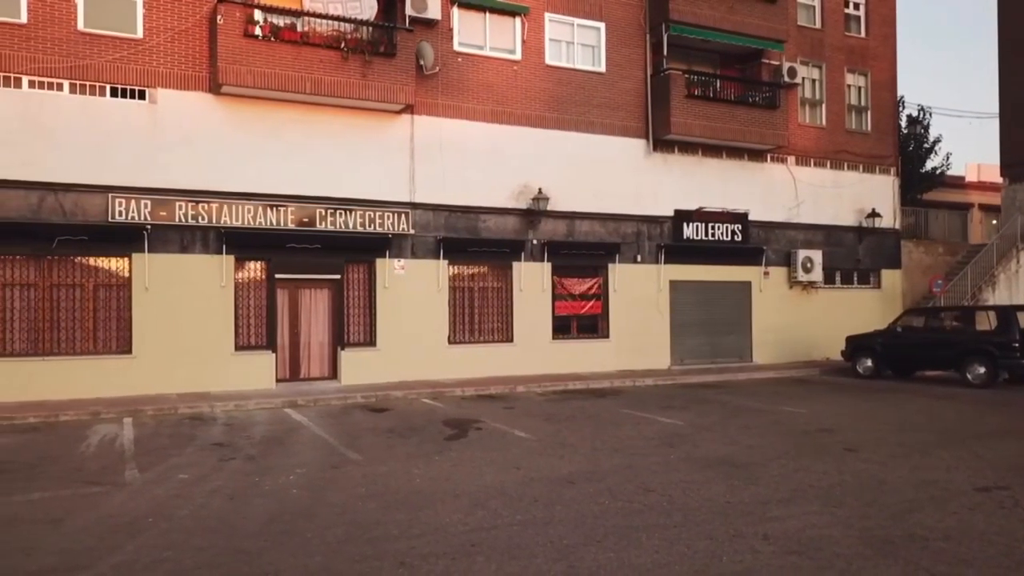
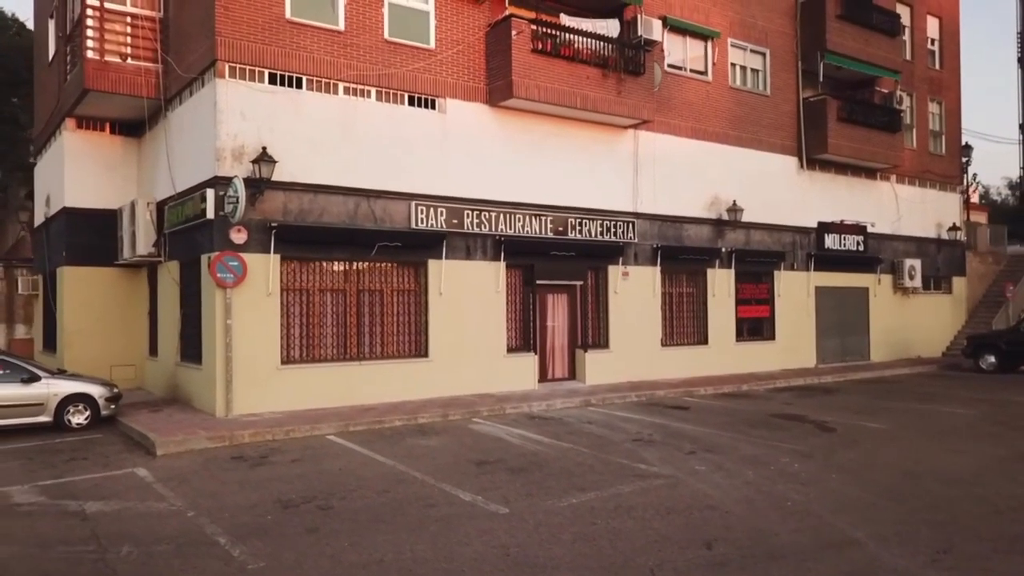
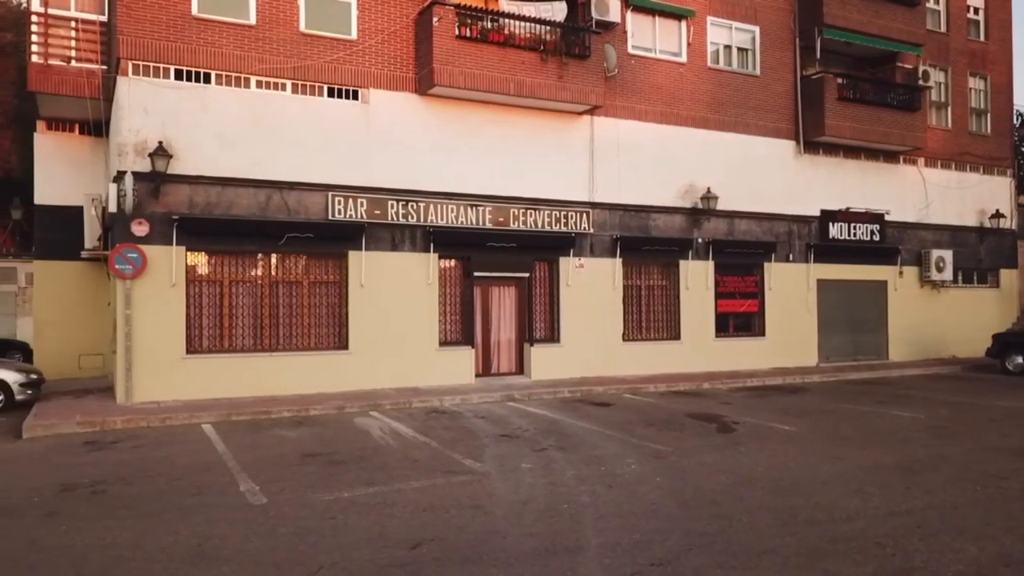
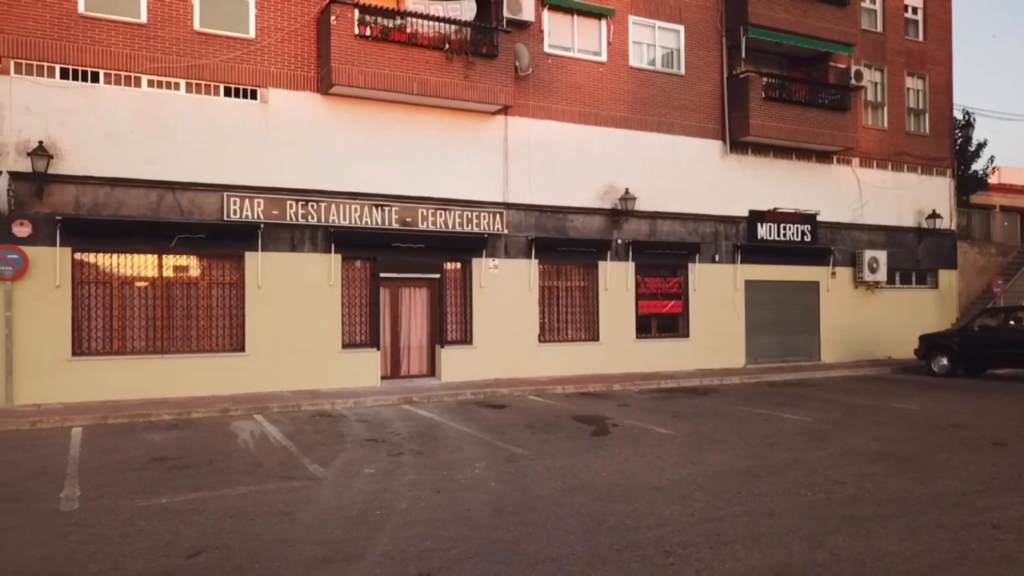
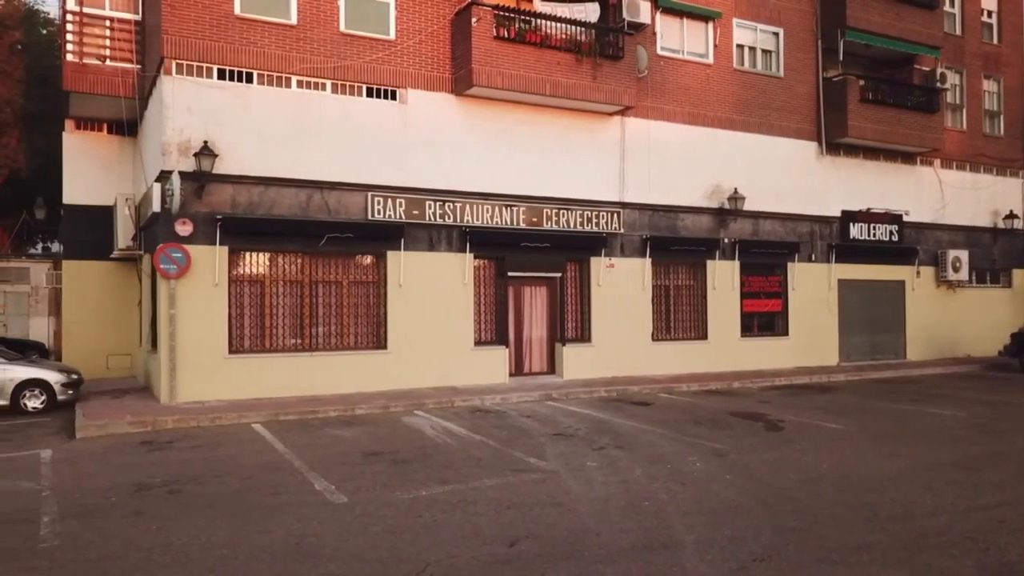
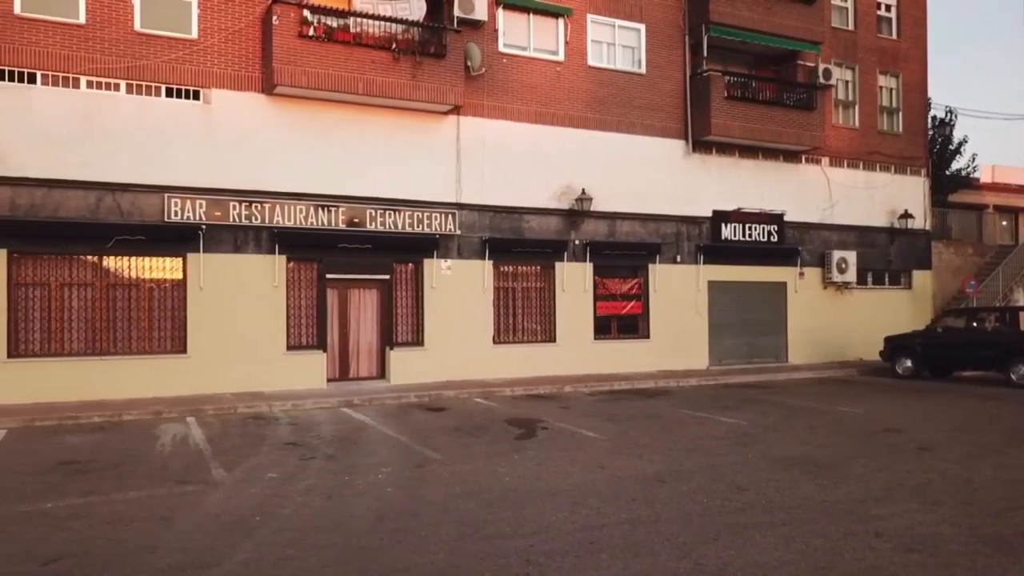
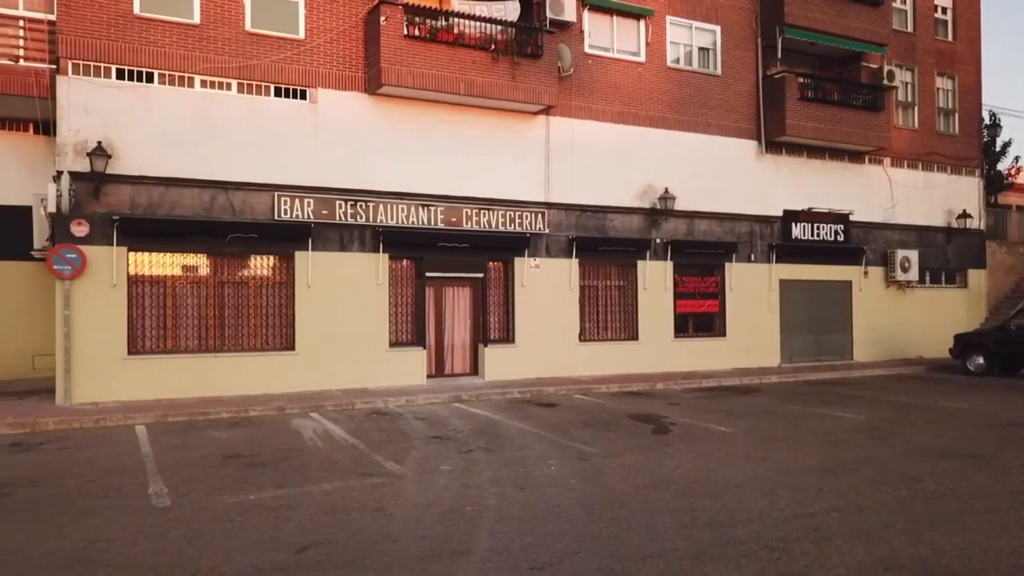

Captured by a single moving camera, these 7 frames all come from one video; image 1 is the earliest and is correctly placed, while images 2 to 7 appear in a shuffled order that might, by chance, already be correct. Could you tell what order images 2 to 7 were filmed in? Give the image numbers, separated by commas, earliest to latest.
6, 4, 7, 3, 5, 2
